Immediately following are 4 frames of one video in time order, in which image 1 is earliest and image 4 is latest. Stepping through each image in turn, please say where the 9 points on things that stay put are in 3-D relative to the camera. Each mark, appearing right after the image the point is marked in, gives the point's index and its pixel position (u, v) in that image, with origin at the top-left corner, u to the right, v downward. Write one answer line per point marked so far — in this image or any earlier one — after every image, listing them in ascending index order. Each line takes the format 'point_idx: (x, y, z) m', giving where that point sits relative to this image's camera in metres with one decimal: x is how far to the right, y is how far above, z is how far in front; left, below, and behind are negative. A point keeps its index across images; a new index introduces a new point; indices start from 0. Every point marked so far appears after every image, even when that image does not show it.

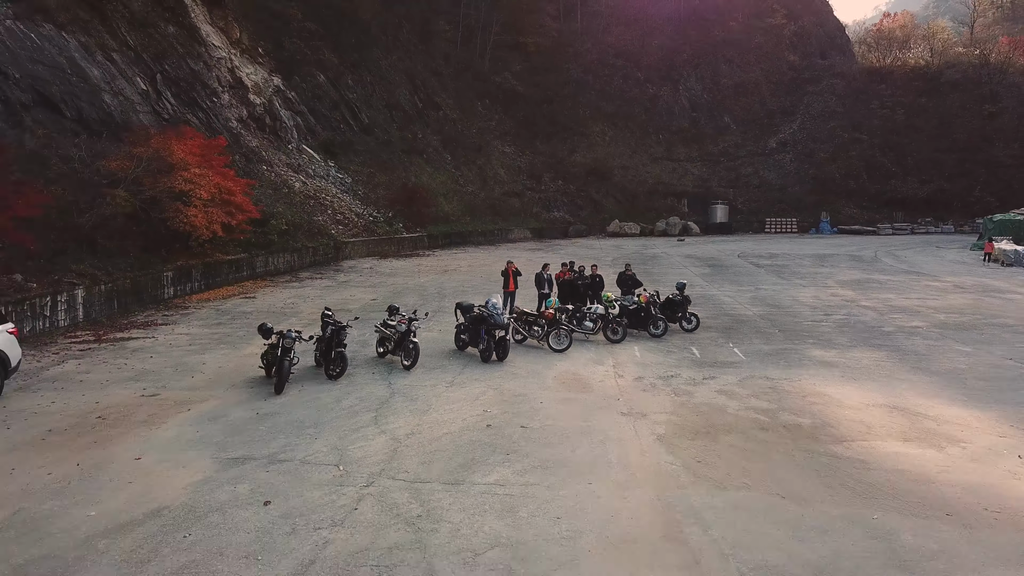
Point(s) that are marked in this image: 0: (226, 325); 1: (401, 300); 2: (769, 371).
0: (-7.4, -1.0, +15.0) m
1: (-3.6, -0.4, +18.6) m
2: (+5.1, -1.6, +11.4) m
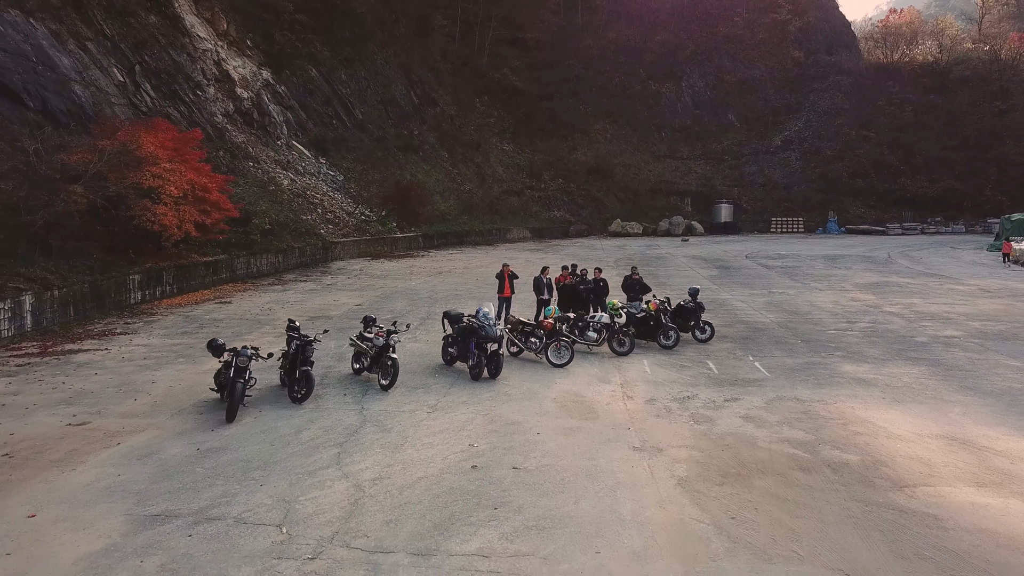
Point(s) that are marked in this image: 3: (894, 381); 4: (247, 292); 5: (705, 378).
0: (-7.5, -1.1, +13.6) m
1: (-3.7, -0.5, +17.2) m
2: (+5.0, -1.8, +10.0) m
3: (+7.0, -1.7, +10.6) m
4: (-8.9, -0.1, +19.4) m
5: (+3.6, -1.7, +10.8) m
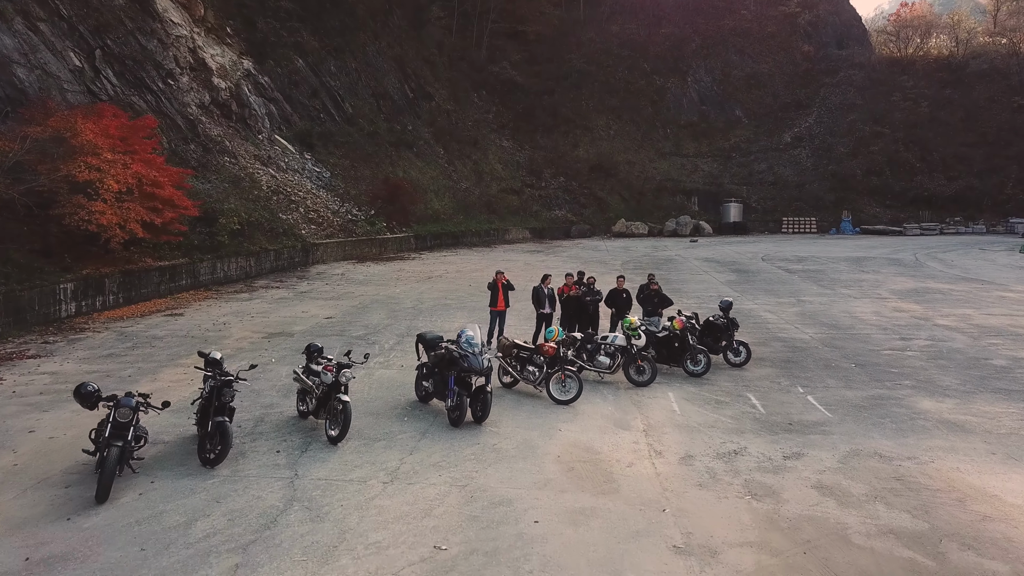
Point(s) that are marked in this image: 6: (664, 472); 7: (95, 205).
0: (-7.7, -1.3, +11.3) m
1: (-3.8, -0.8, +14.8) m
2: (+4.8, -2.0, +7.6) m
3: (+6.9, -2.0, +8.2) m
4: (-9.0, -0.4, +17.1) m
5: (+3.5, -1.9, +8.4) m
6: (+1.8, -2.1, +6.7) m
7: (-10.4, +2.1, +14.4) m
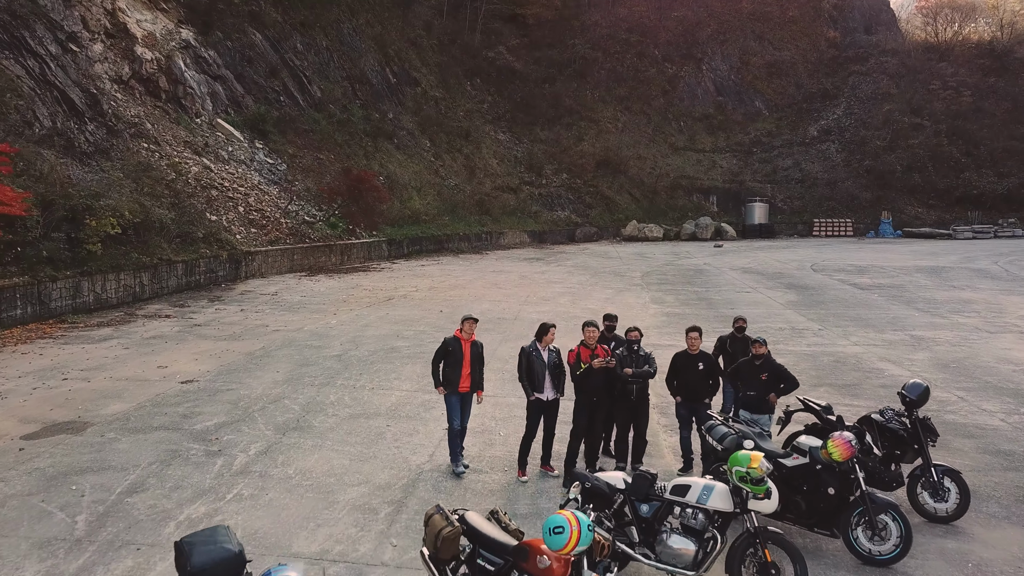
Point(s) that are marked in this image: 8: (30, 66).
0: (-8.0, -2.0, +5.5) m
1: (-4.1, -1.4, +9.0) m
2: (+4.5, -2.7, +1.8) m
3: (+6.5, -2.6, +2.4) m
4: (-9.4, -1.1, +11.3) m
5: (+3.1, -2.6, +2.6) m
6: (+1.4, -2.8, +0.9) m
7: (-10.7, +1.4, +8.7) m
8: (-16.1, +7.4, +19.3) m
